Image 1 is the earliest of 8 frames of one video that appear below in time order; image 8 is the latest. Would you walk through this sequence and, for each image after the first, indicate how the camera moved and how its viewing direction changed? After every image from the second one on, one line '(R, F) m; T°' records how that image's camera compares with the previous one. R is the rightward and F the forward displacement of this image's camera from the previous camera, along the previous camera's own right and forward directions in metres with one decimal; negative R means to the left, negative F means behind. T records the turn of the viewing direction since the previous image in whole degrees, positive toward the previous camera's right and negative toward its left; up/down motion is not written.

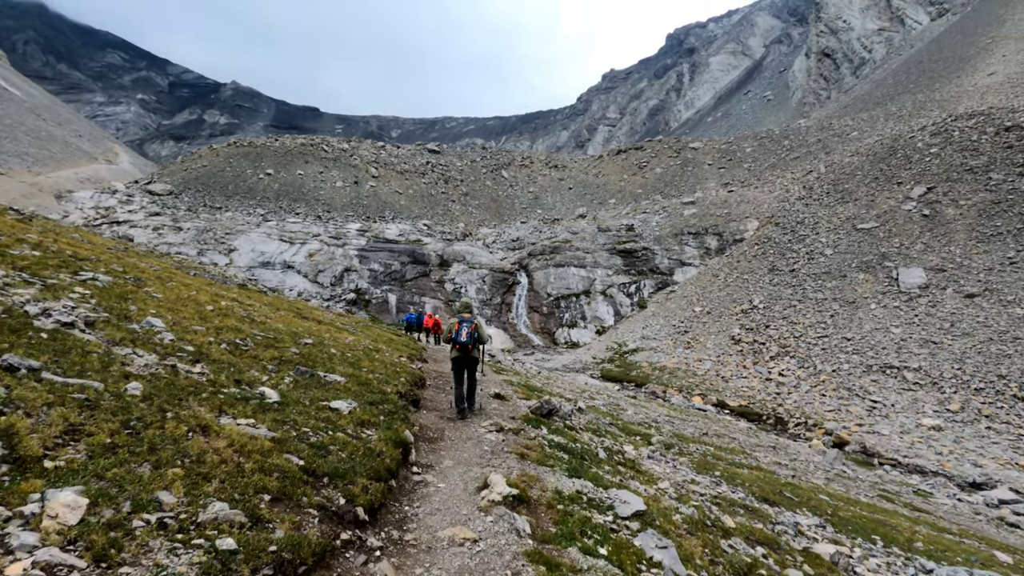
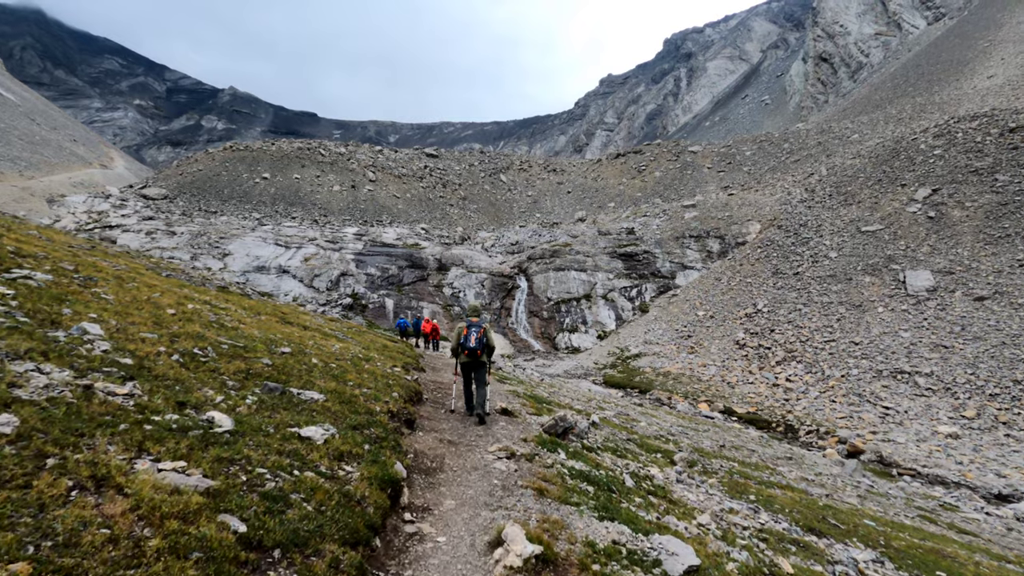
(-0.1, +0.9) m; 0°
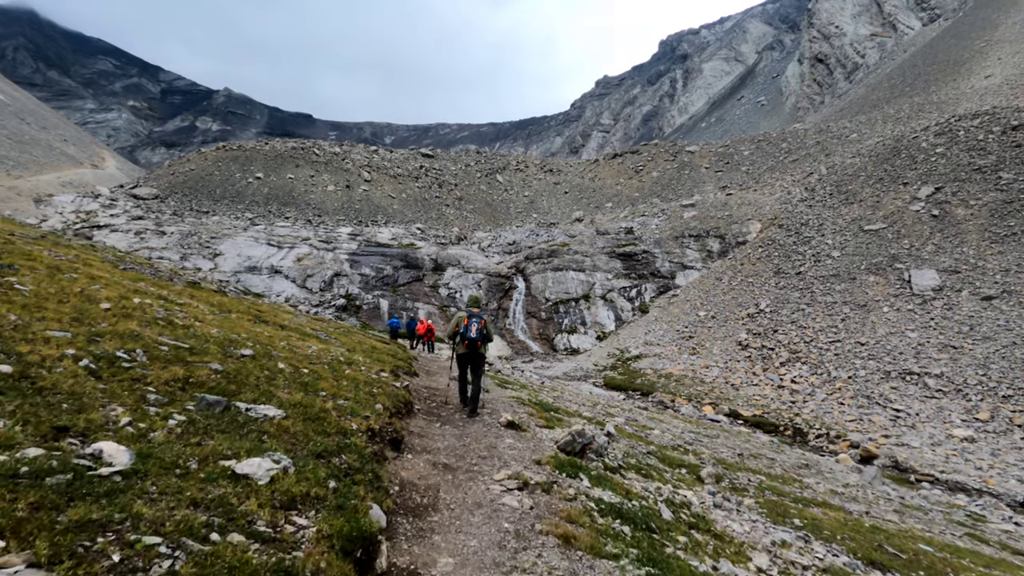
(-0.1, +0.9) m; 0°
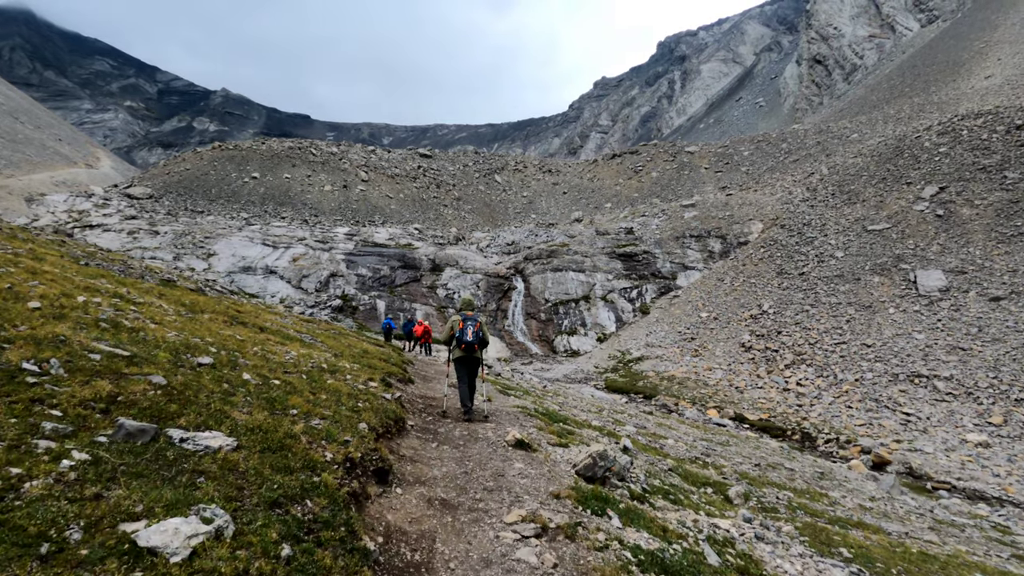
(-0.1, +0.7) m; 0°
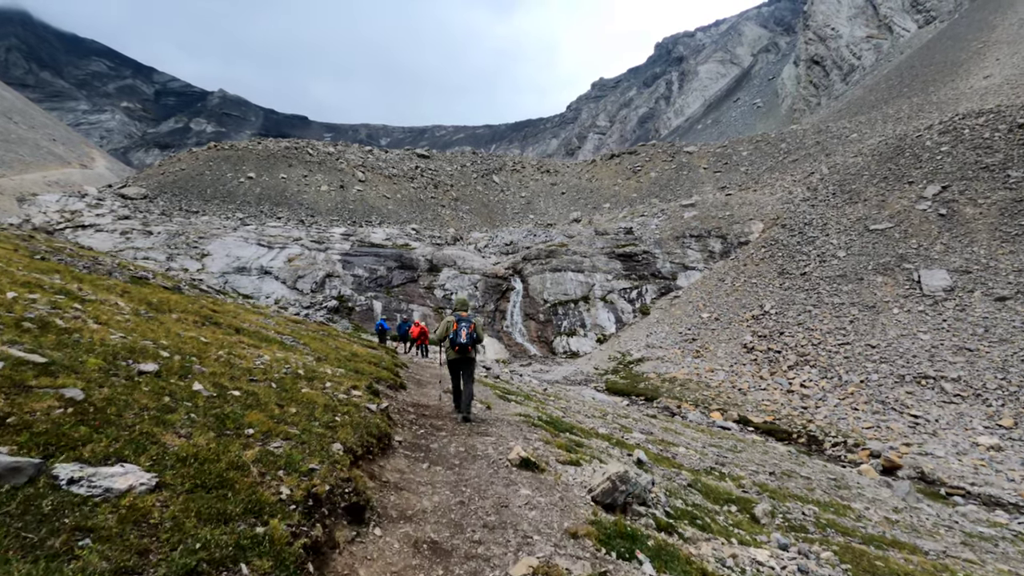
(0.0, +0.6) m; 0°
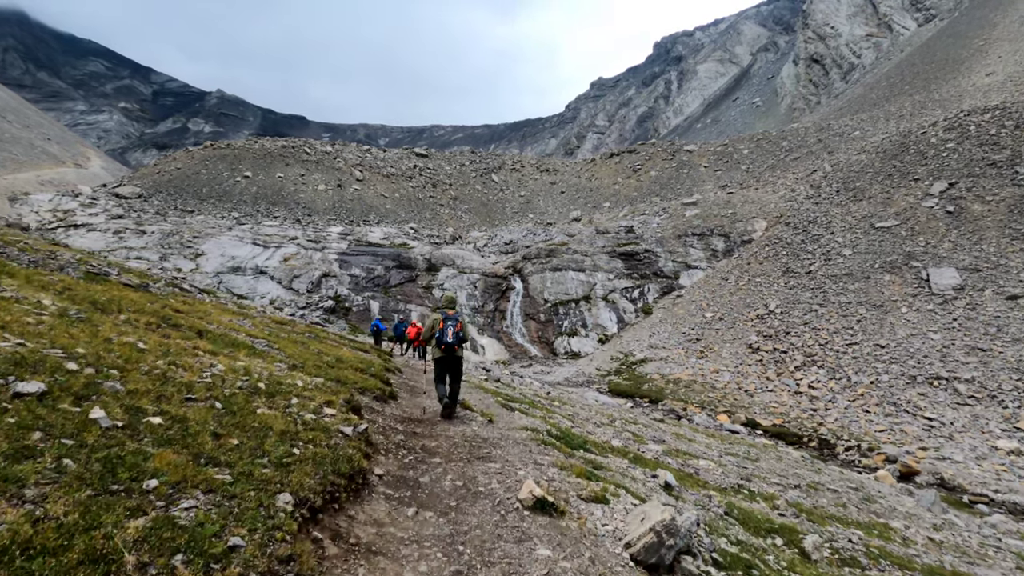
(-0.1, +0.8) m; 0°
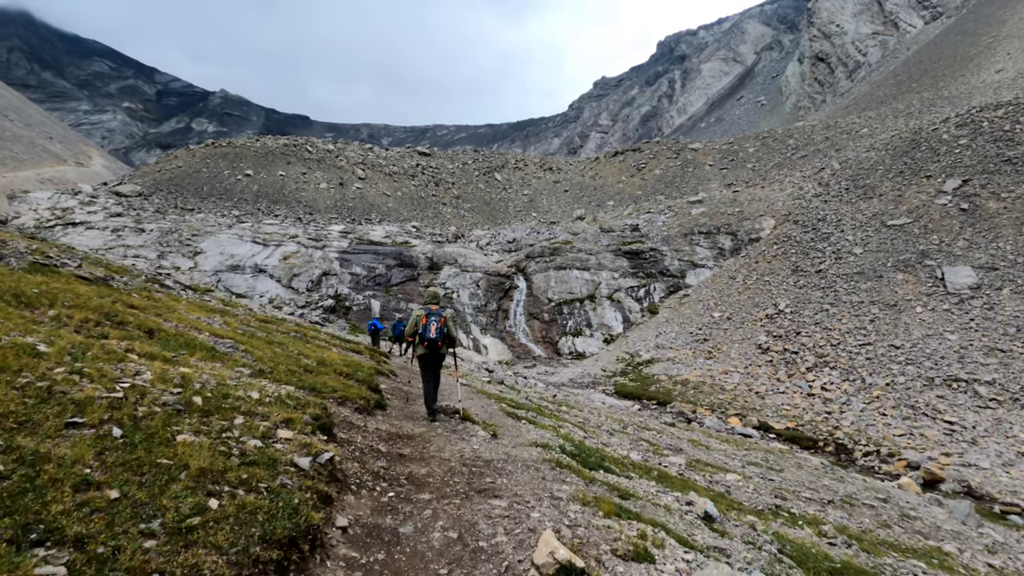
(0.0, +0.8) m; 0°
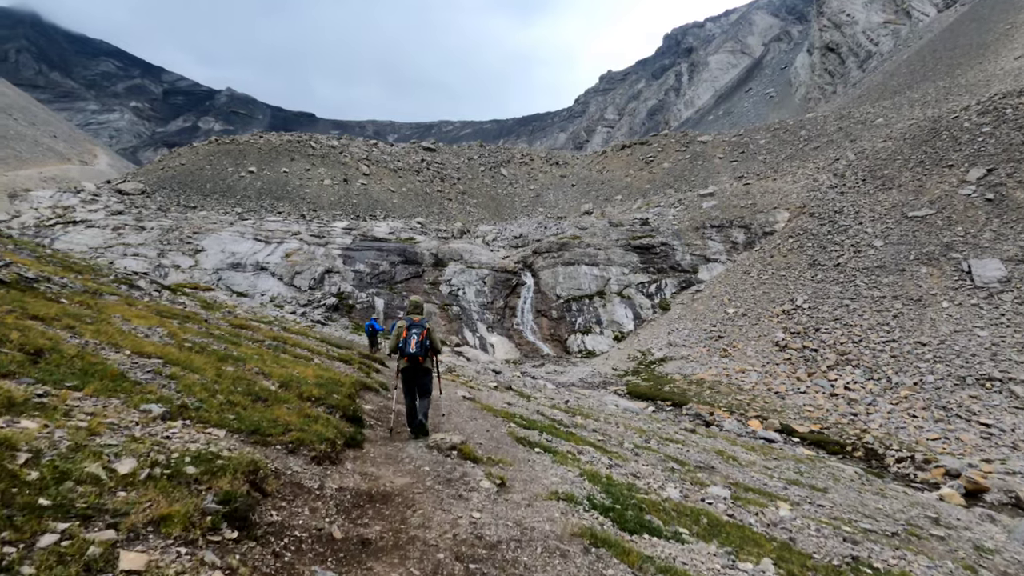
(0.0, +1.2) m; -1°
